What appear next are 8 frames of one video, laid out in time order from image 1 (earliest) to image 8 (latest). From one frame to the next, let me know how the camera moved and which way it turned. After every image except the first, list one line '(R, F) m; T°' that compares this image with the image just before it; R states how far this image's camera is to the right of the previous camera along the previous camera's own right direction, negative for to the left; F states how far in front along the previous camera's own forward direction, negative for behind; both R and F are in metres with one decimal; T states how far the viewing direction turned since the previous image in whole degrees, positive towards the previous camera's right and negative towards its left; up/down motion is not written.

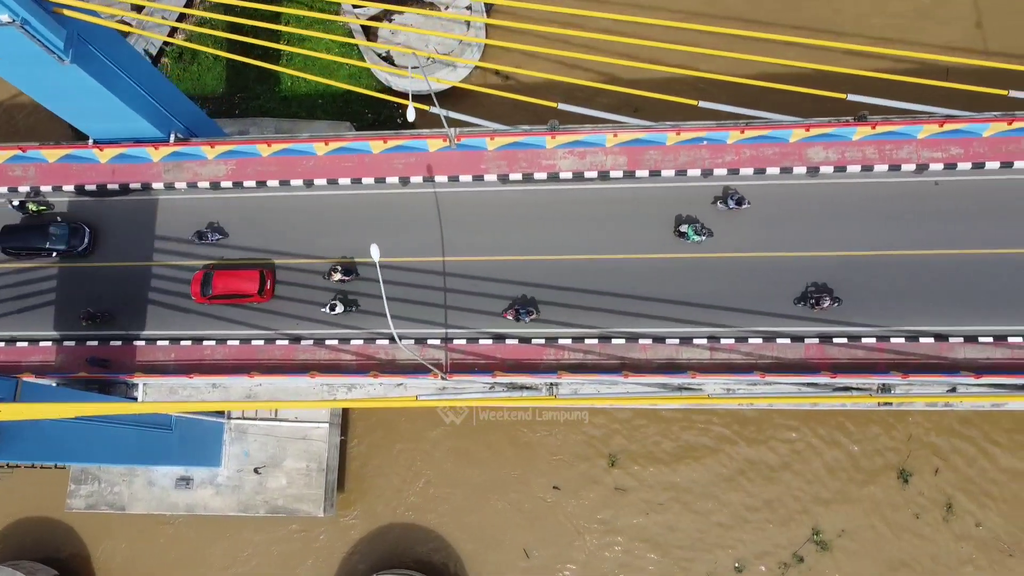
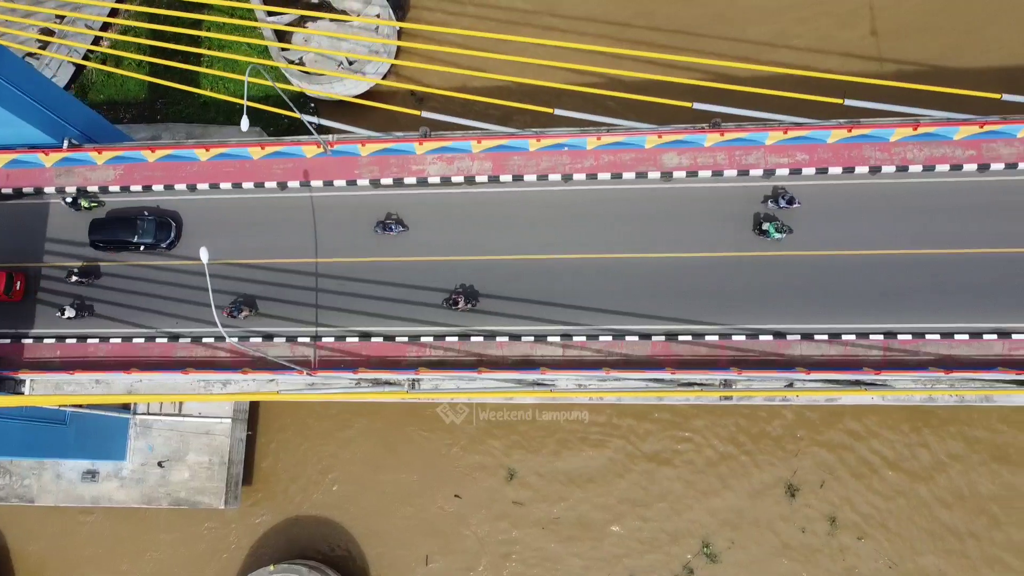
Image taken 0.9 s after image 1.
(+4.5, -1.1) m; 0°
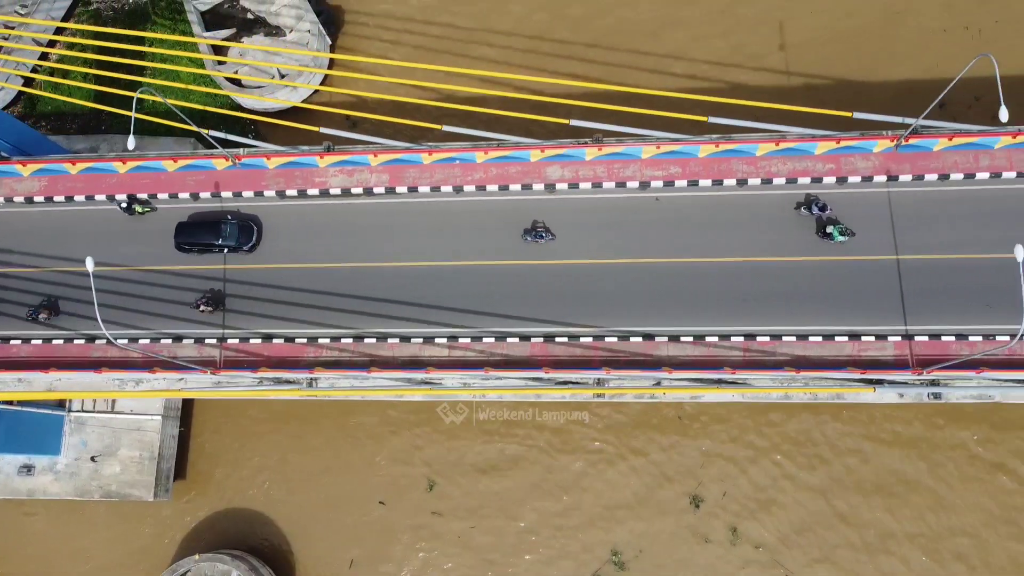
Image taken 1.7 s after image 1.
(+3.9, -1.8) m; 0°
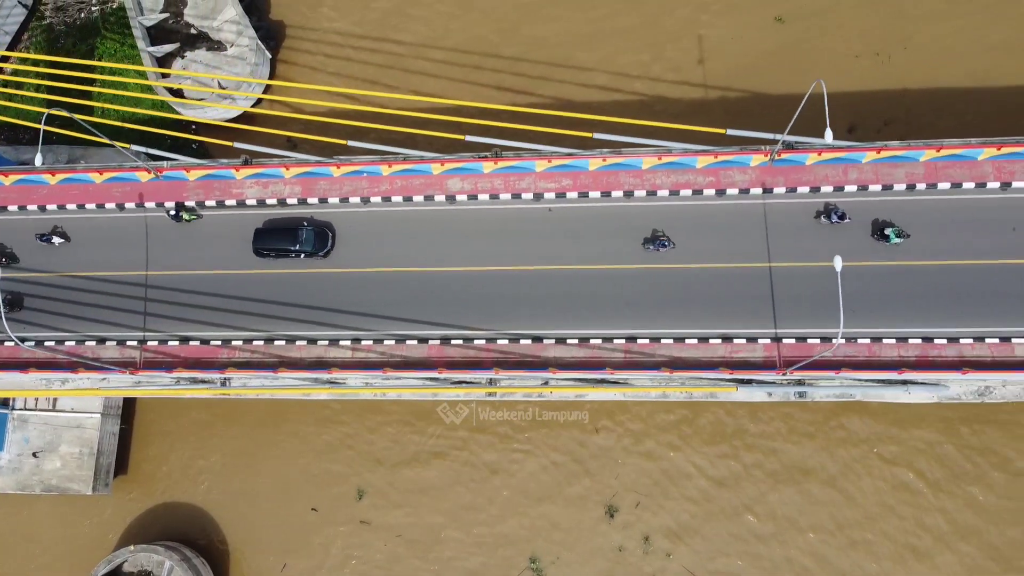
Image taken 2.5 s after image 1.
(+3.7, -1.7) m; 0°
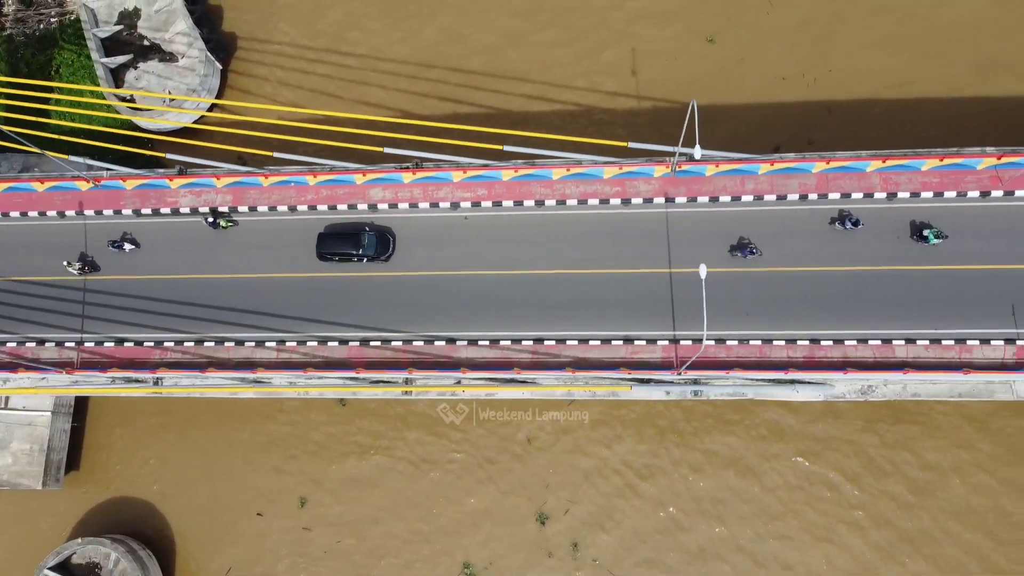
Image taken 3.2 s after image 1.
(+3.2, -1.6) m; 0°
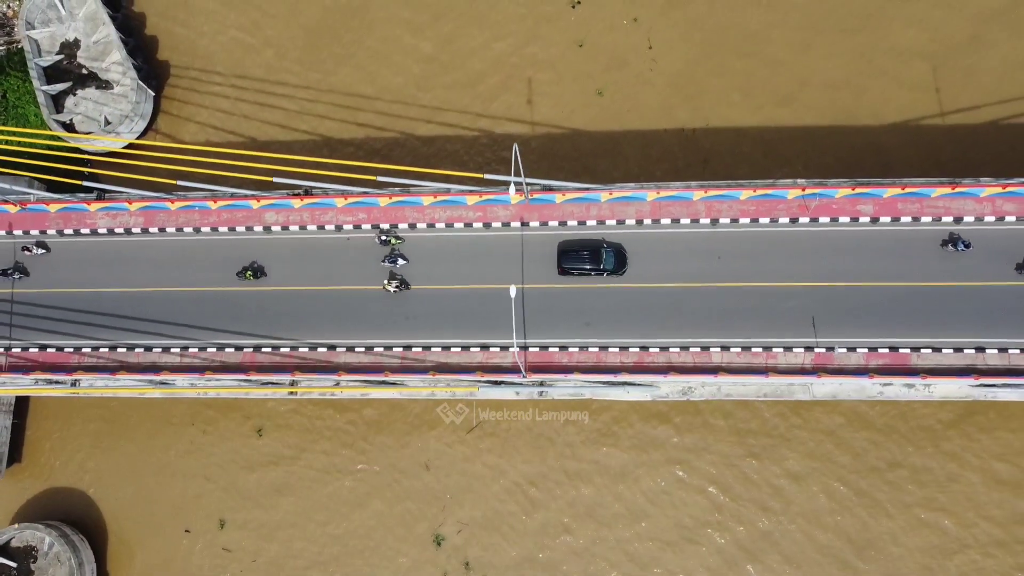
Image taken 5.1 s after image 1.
(+5.3, -4.2) m; 0°
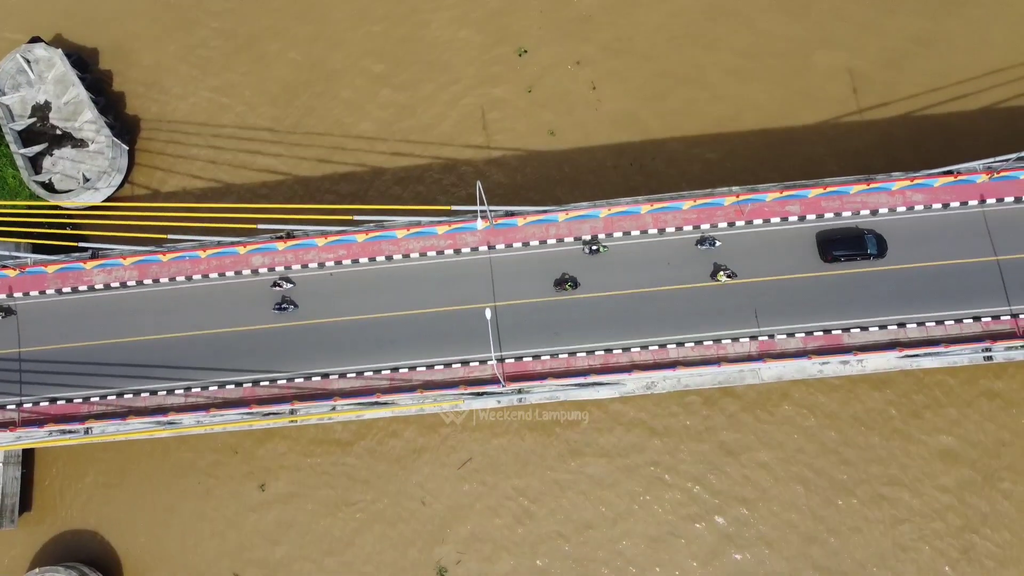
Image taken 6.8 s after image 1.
(-0.2, -3.4) m; +2°
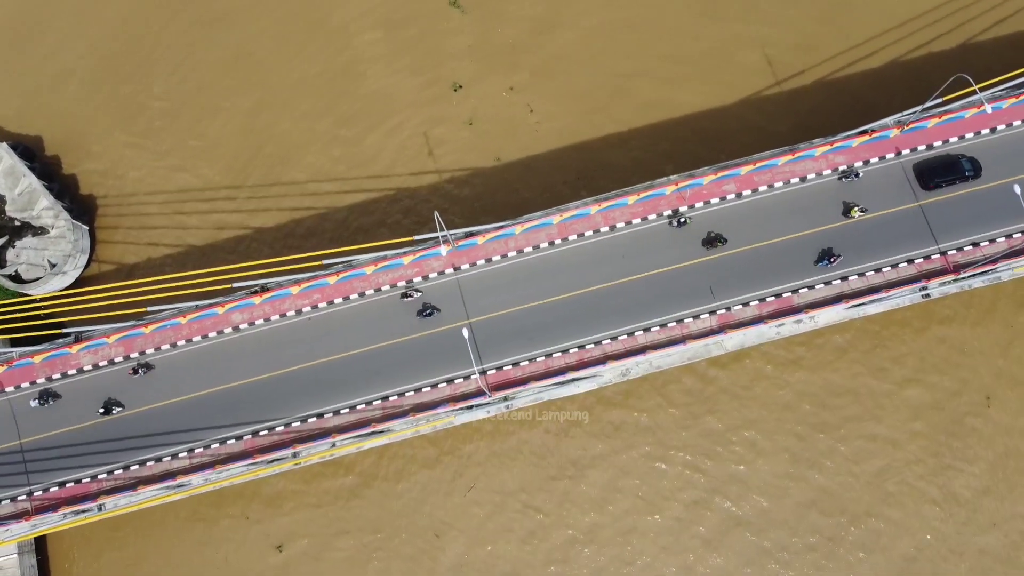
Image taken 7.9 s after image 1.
(0.0, -2.2) m; +2°
